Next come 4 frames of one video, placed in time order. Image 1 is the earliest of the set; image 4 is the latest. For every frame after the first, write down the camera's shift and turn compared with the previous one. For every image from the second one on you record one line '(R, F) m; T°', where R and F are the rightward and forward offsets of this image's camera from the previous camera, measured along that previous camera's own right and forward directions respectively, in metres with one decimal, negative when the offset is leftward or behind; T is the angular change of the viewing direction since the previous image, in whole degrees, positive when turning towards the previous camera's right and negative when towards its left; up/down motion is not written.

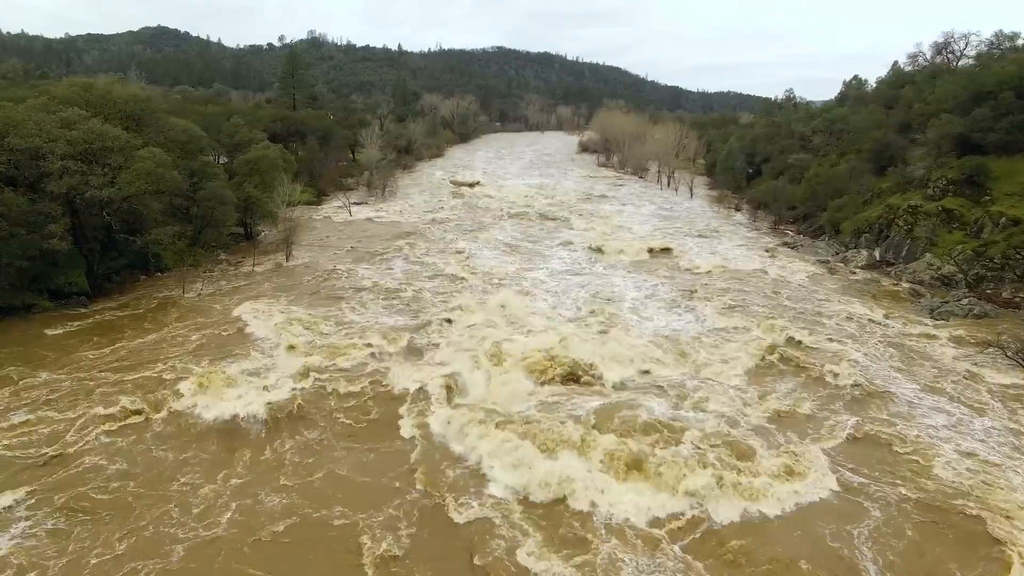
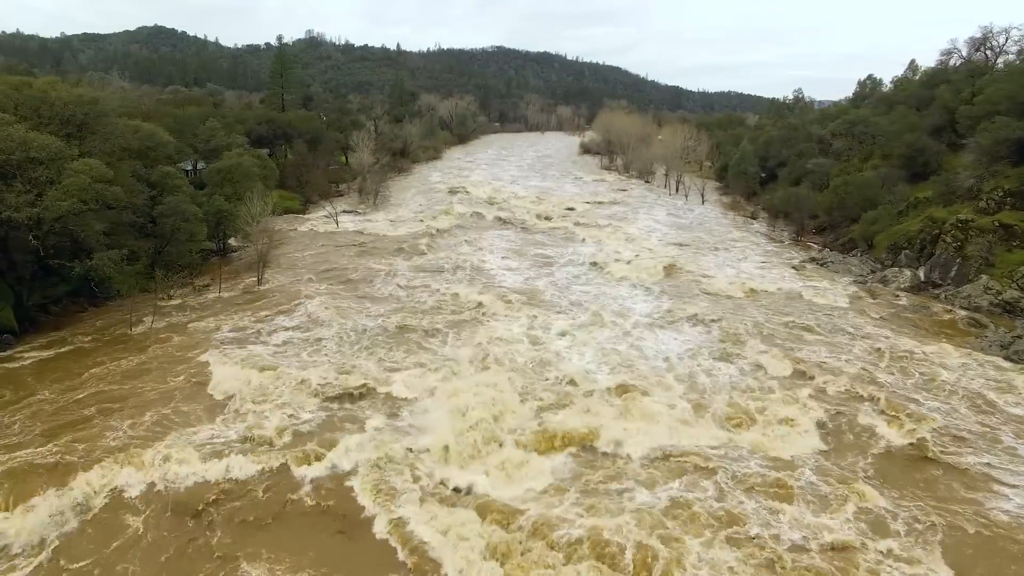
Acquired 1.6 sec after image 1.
(-0.1, +2.5) m; 0°
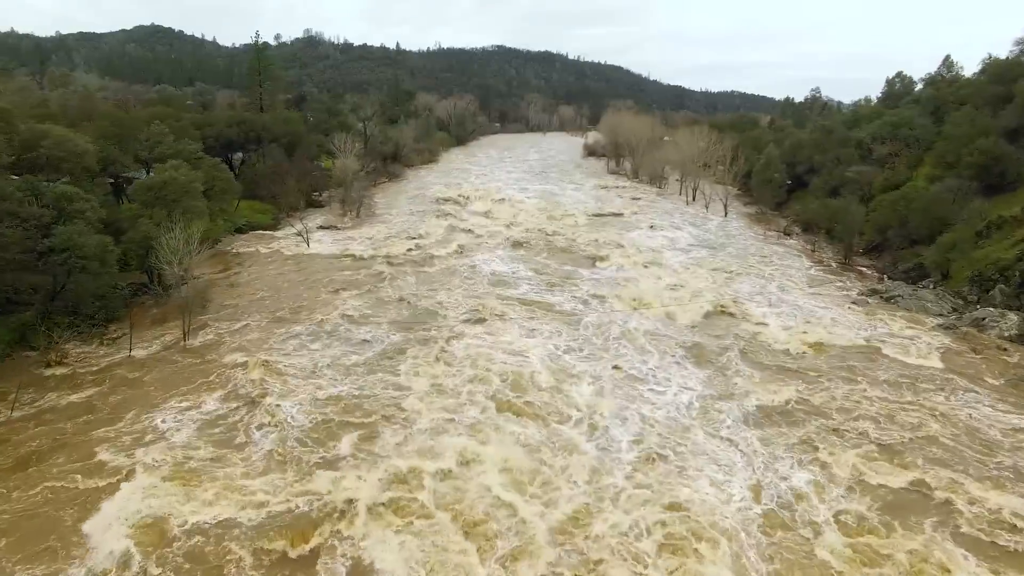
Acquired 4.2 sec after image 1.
(0.0, +4.3) m; 0°
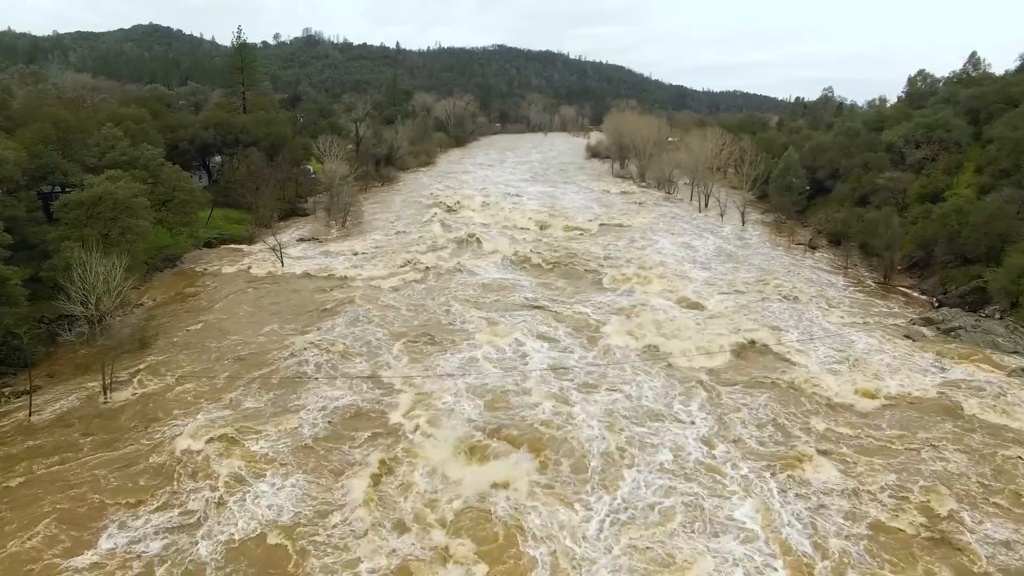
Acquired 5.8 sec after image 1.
(0.0, +2.8) m; 0°
